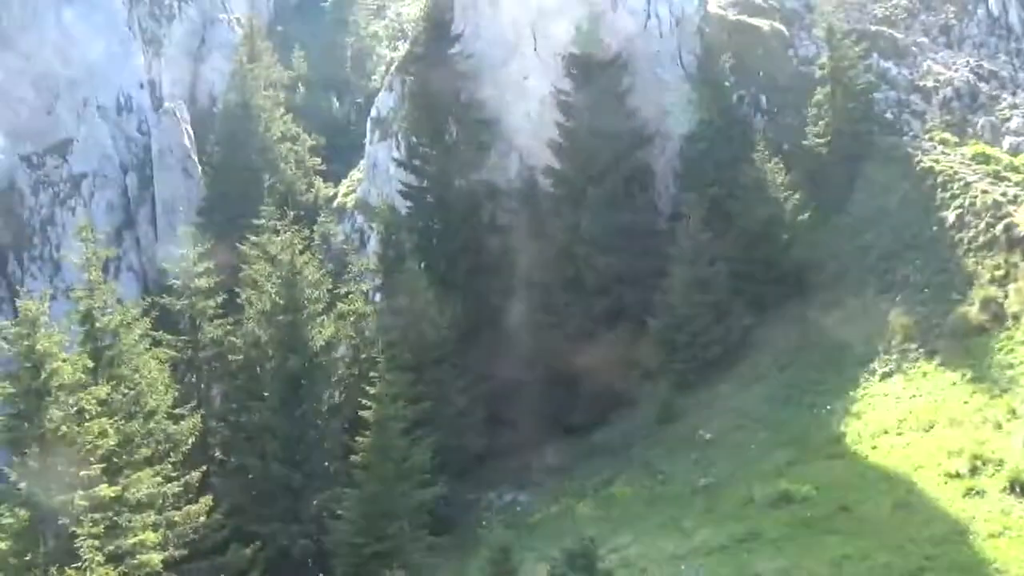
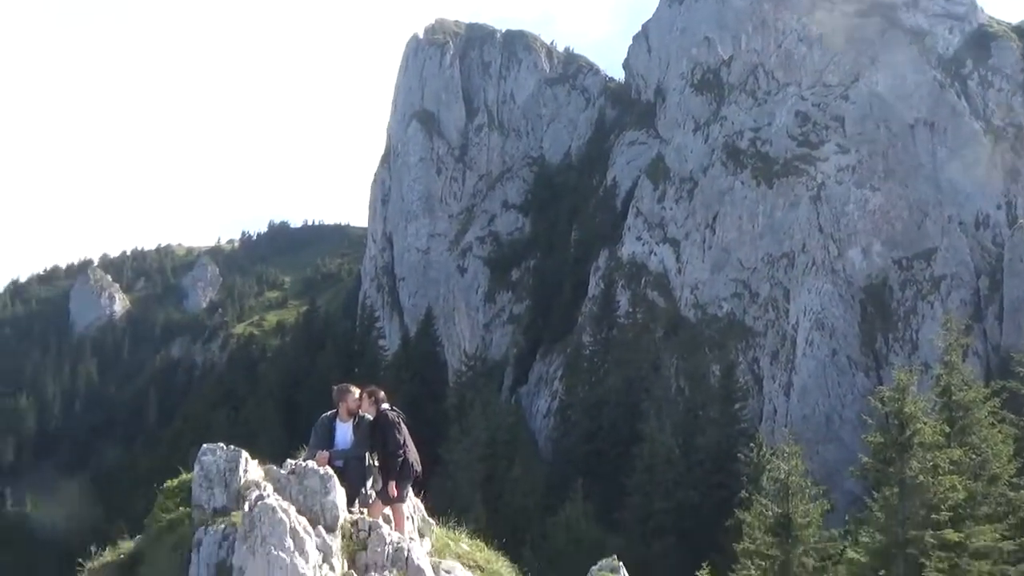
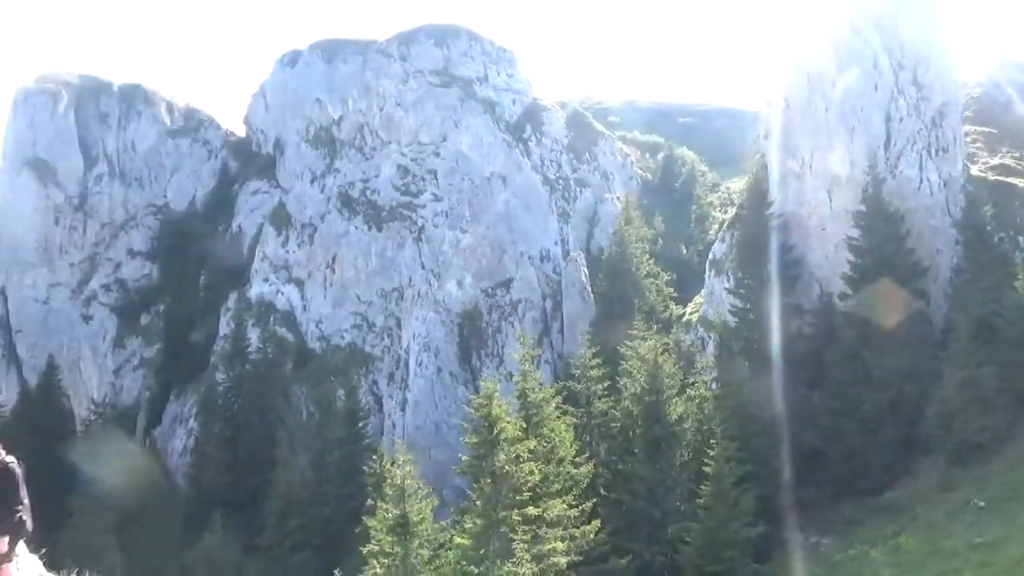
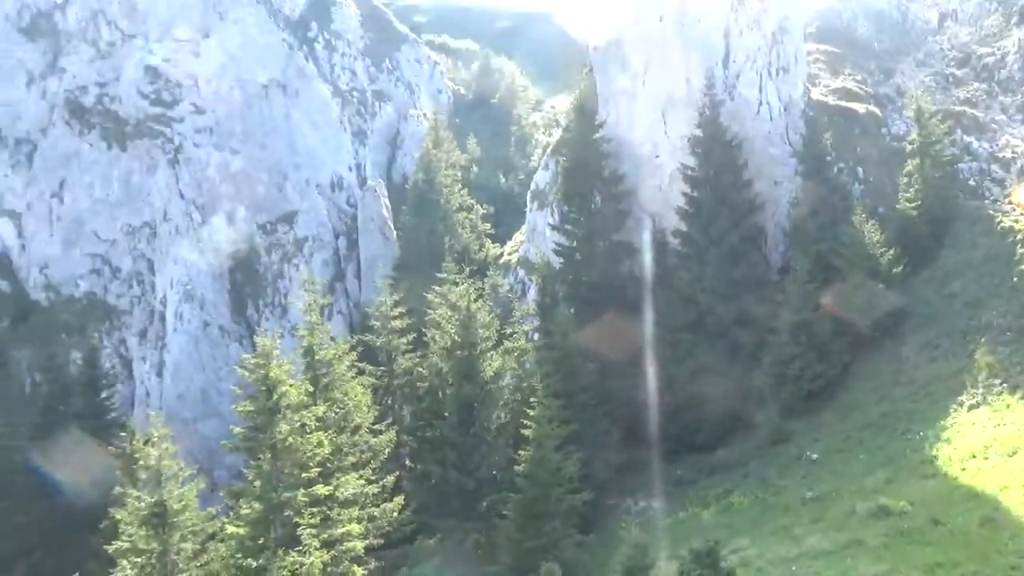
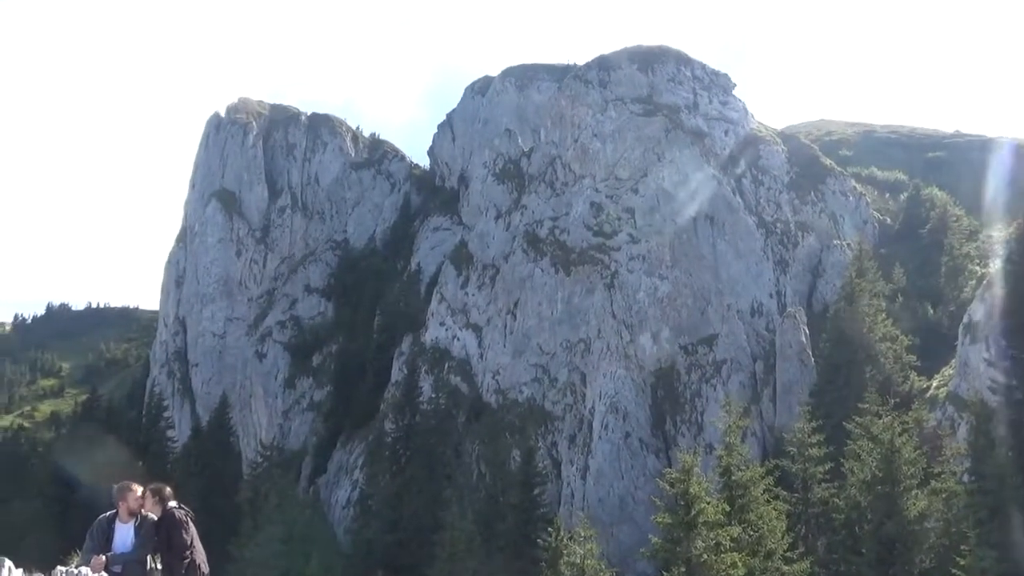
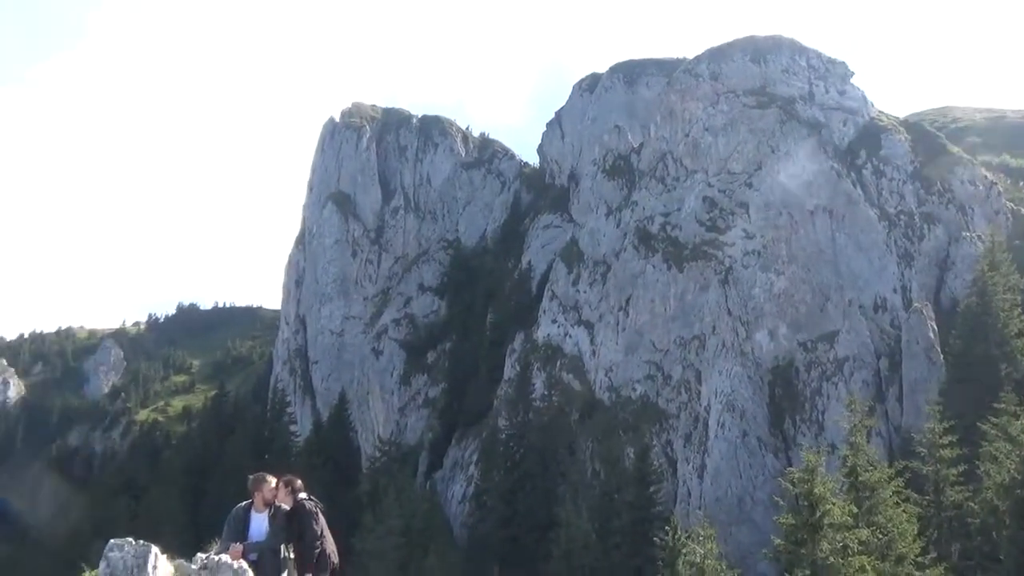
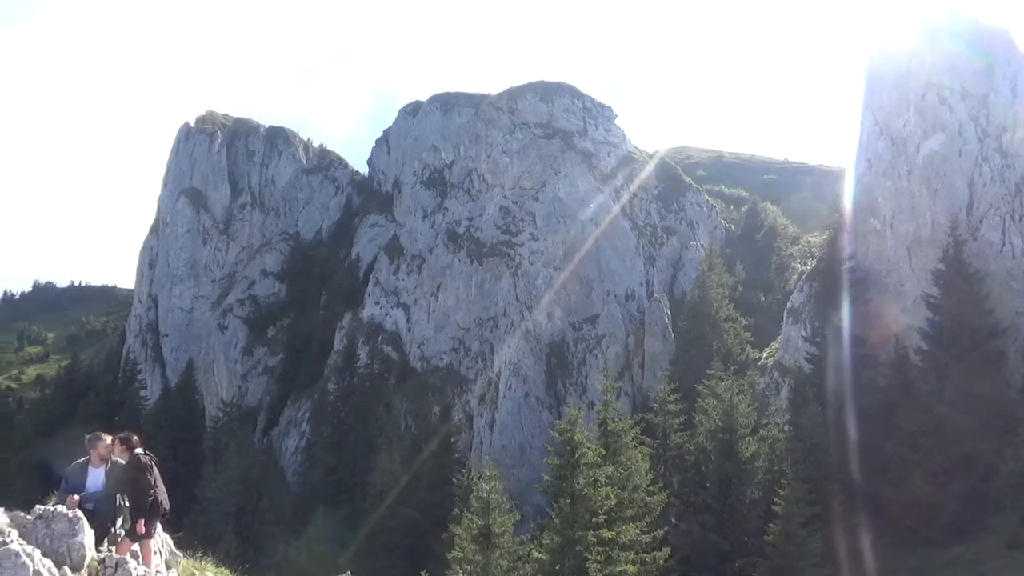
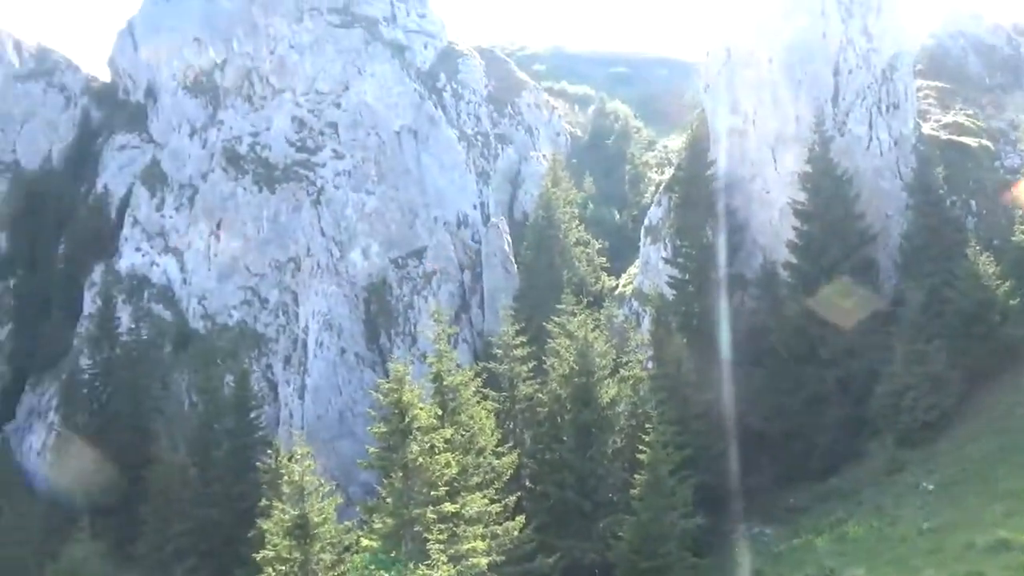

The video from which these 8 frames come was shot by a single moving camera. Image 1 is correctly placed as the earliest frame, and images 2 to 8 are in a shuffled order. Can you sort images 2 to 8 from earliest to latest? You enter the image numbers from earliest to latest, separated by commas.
4, 8, 3, 7, 5, 6, 2
